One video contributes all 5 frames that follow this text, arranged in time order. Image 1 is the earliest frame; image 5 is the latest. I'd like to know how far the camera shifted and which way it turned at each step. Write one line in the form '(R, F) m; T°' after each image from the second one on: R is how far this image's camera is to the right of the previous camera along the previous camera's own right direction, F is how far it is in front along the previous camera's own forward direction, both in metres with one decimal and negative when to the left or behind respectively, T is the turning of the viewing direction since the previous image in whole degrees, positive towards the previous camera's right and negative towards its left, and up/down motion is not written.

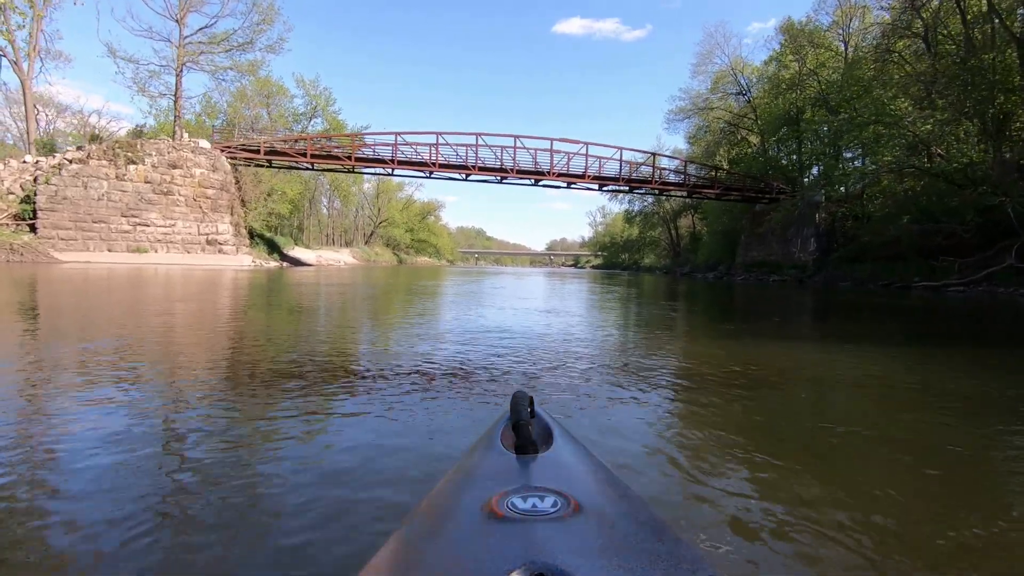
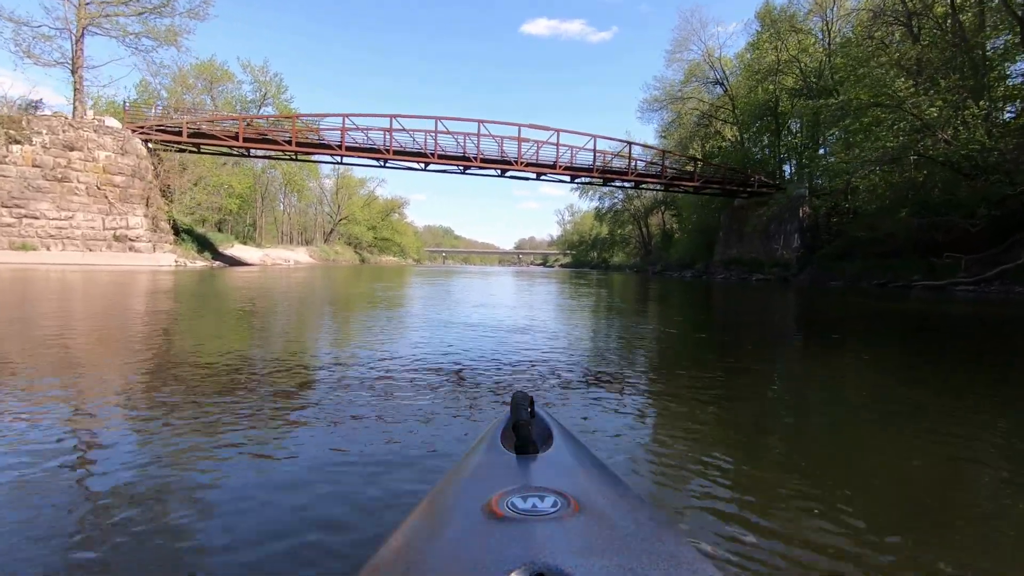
(+0.1, +0.9) m; +3°
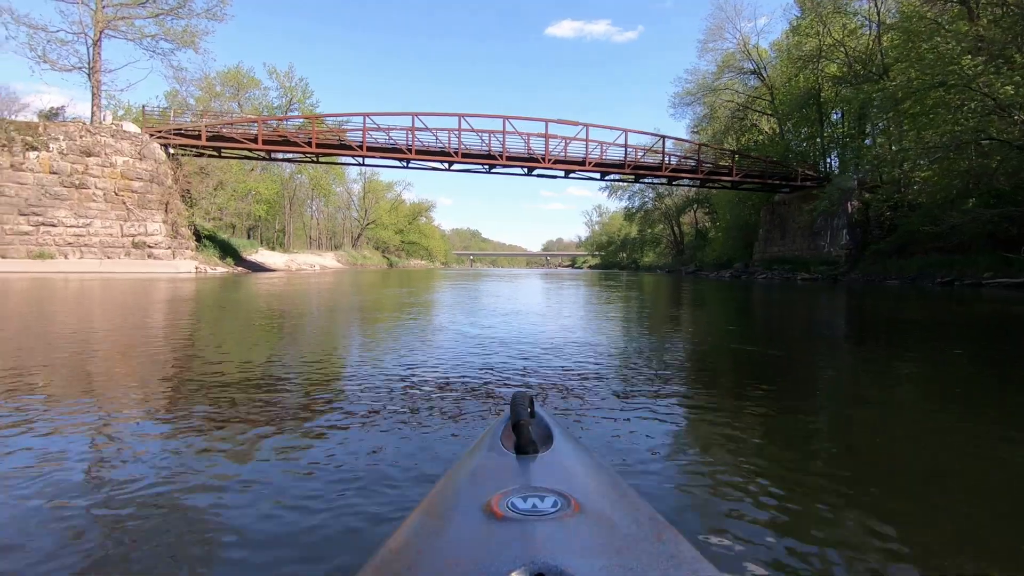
(0.0, +0.4) m; -3°
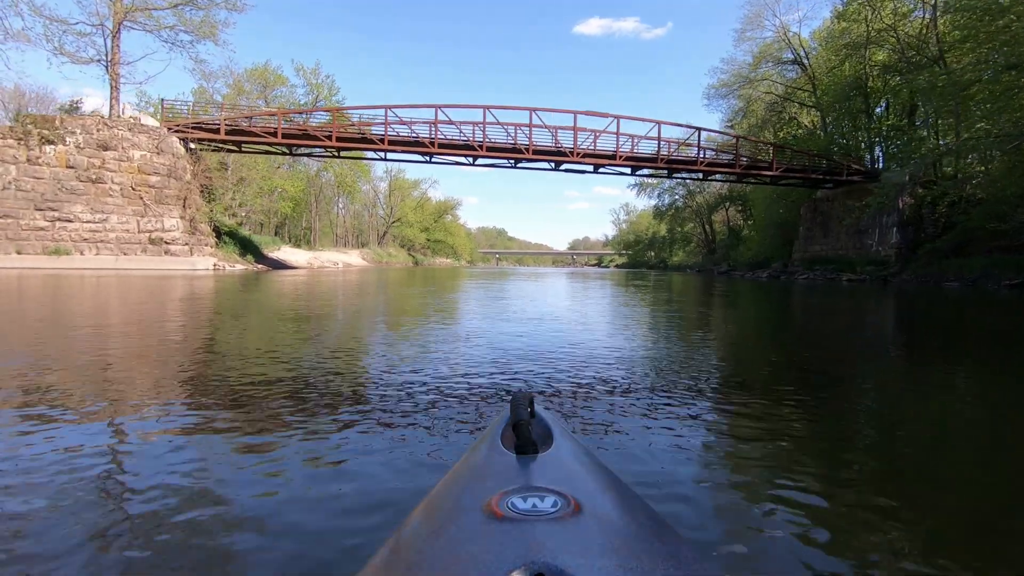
(0.0, +0.3) m; -3°
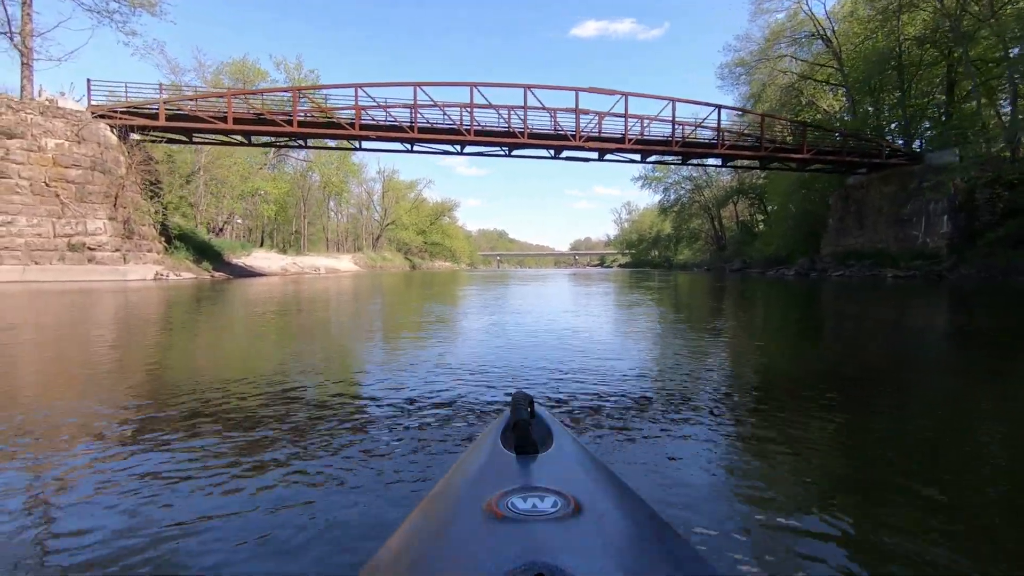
(+0.1, +1.0) m; 0°
